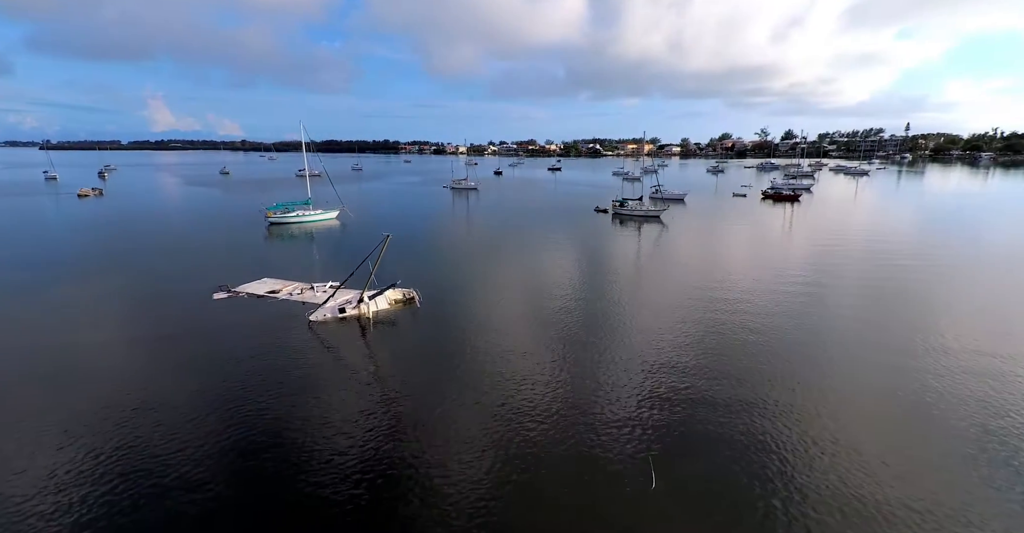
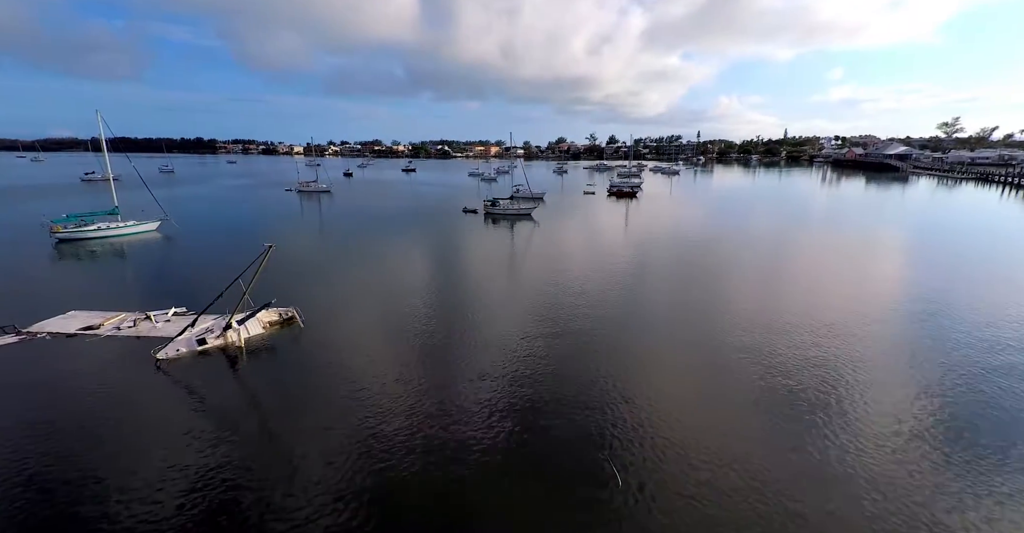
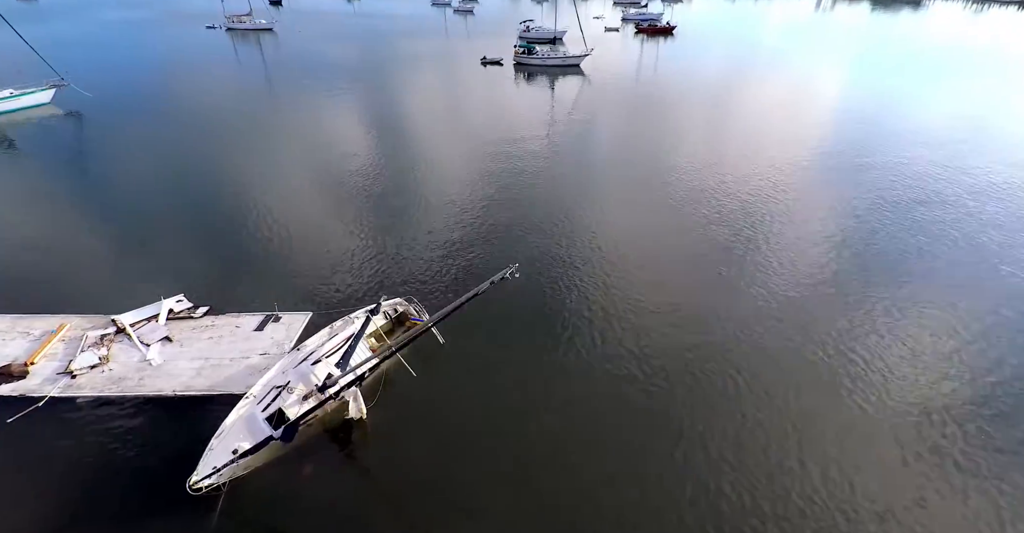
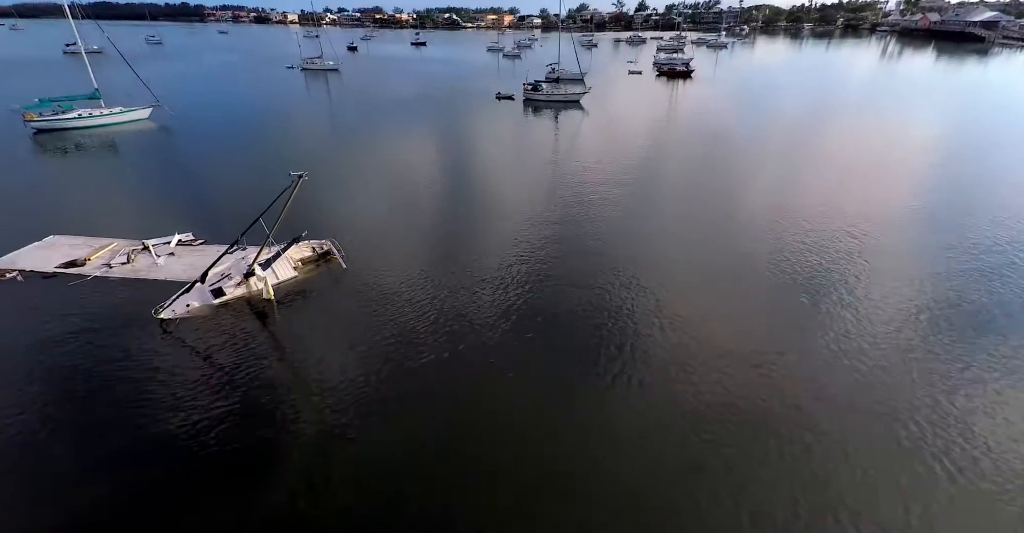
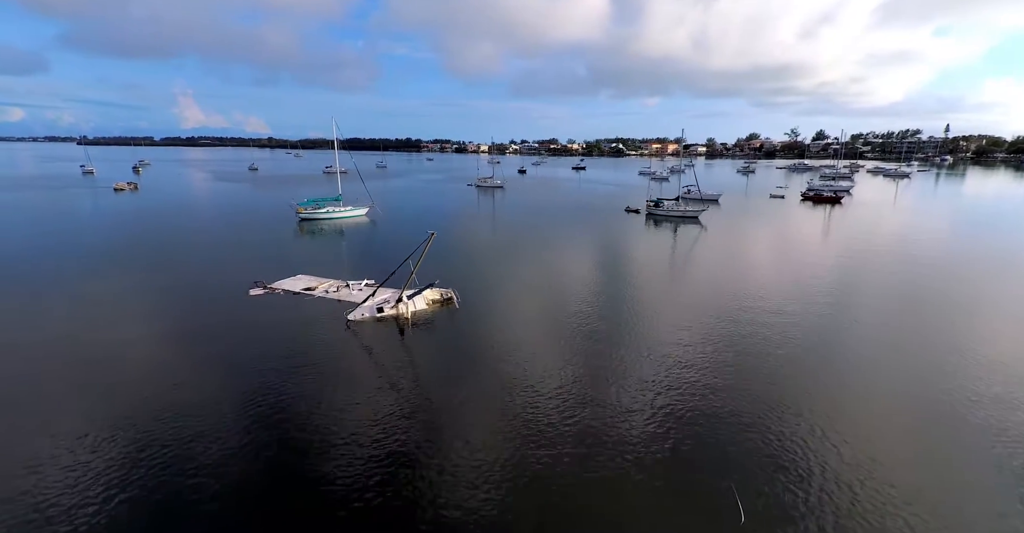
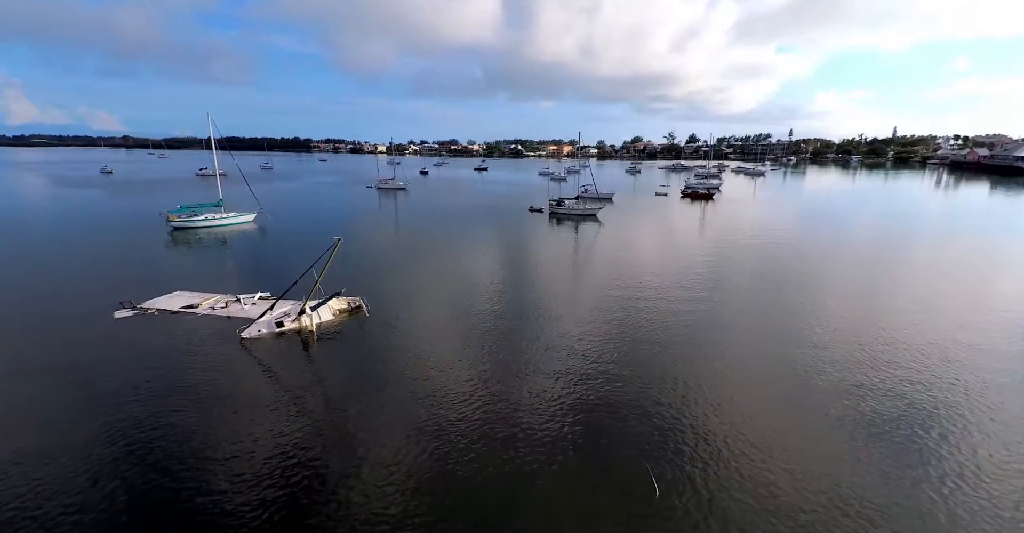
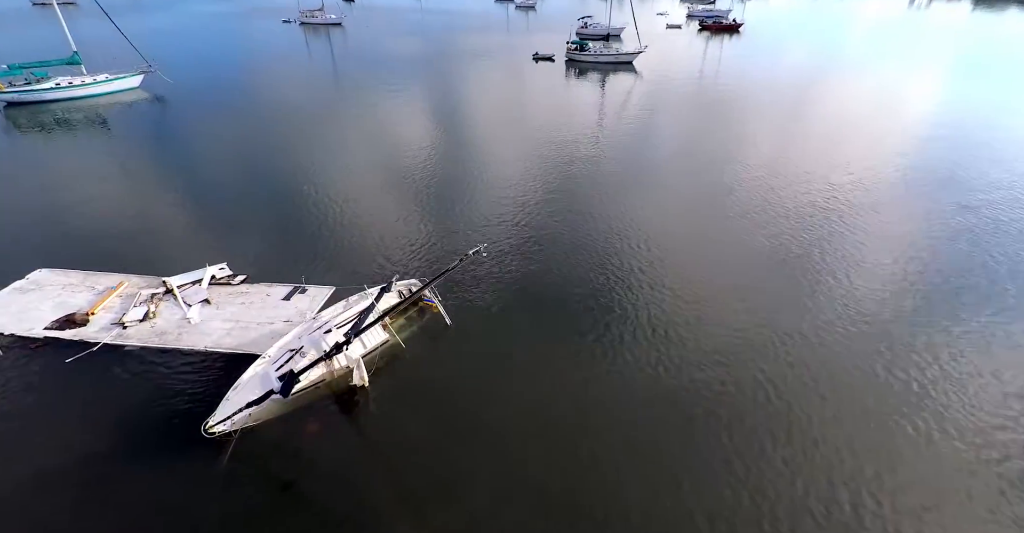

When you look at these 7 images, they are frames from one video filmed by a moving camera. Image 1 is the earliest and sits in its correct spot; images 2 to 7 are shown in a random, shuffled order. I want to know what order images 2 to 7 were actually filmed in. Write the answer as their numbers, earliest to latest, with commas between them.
5, 6, 2, 4, 7, 3
